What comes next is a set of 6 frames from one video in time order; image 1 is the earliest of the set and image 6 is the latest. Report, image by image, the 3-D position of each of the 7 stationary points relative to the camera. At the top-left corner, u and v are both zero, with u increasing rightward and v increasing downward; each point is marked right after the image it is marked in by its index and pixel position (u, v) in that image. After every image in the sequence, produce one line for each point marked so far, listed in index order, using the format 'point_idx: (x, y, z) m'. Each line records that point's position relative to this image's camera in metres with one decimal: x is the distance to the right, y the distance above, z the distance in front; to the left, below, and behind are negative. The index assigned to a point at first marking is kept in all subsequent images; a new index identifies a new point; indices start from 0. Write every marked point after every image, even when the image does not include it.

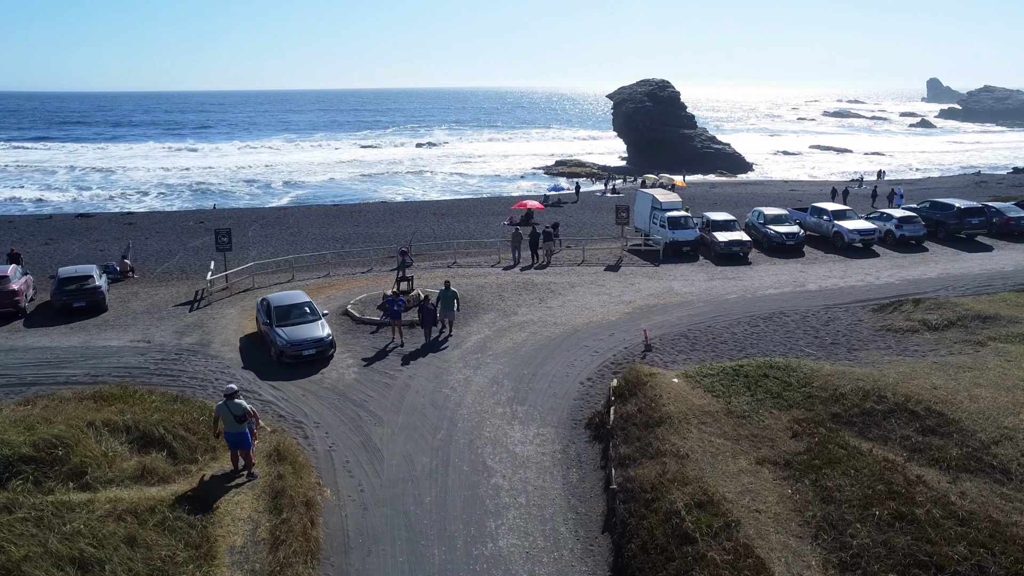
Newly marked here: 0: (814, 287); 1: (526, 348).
0: (+7.6, 0.0, +20.0) m
1: (+0.3, -1.3, +16.0) m
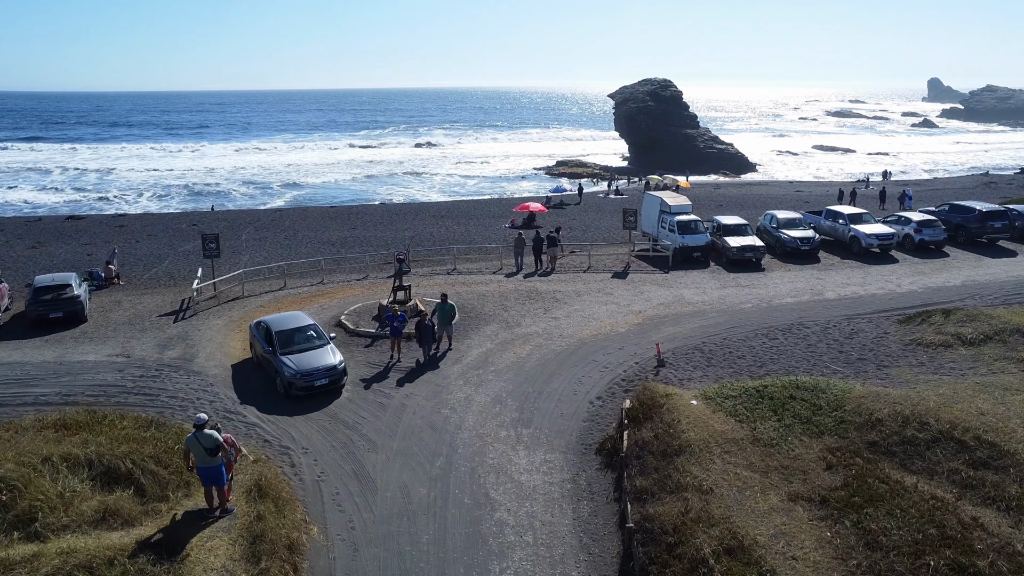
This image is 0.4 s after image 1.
0: (+7.7, -0.2, +19.0) m
1: (+0.3, -1.5, +15.0) m
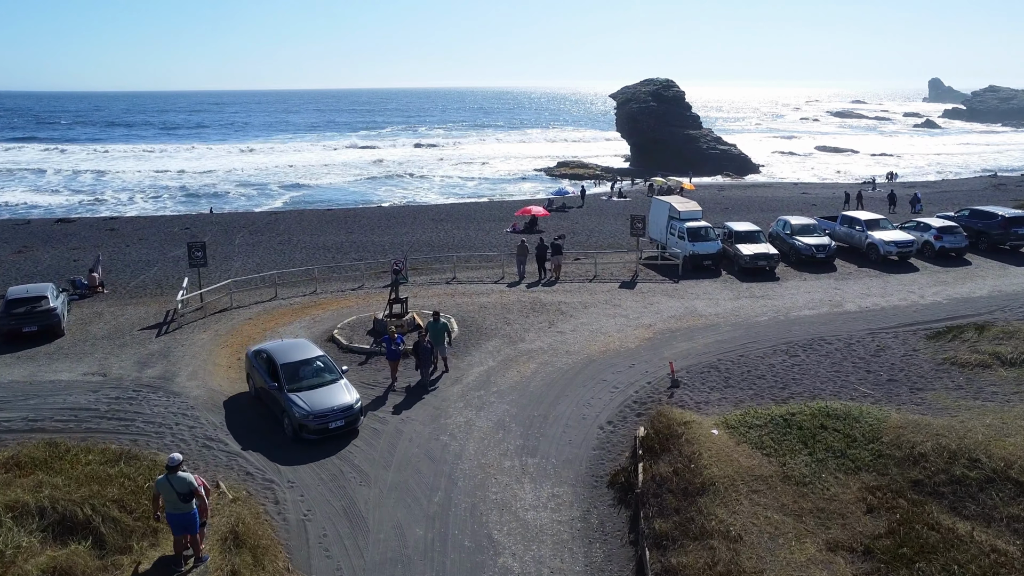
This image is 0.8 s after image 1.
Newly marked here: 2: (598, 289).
0: (+7.7, -0.4, +18.1) m
1: (+0.4, -1.7, +14.0) m
2: (+2.1, 0.0, +19.4) m
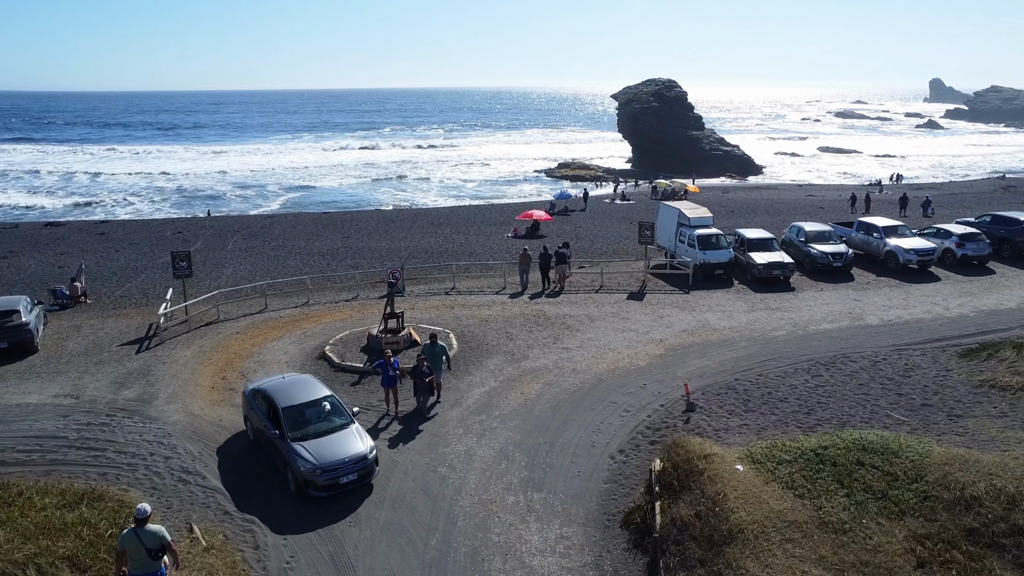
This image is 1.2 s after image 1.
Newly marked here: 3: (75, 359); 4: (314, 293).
0: (+7.8, -0.7, +17.1) m
1: (+0.4, -2.0, +13.0) m
2: (+2.2, -0.3, +18.4) m
3: (-8.0, -1.3, +14.7) m
4: (-4.9, -0.1, +19.9) m
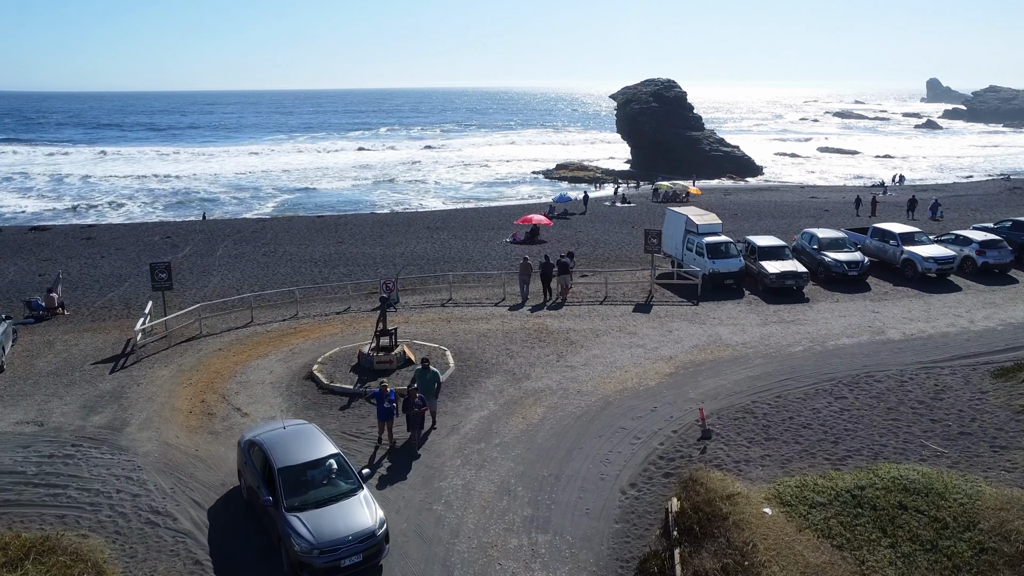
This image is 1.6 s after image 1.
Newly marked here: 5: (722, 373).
0: (+7.8, -0.9, +16.1) m
1: (+0.5, -2.2, +12.1) m
2: (+2.2, -0.5, +17.4) m
3: (-8.0, -1.6, +13.7) m
4: (-4.9, -0.4, +18.9) m
5: (+3.8, -1.5, +14.3) m
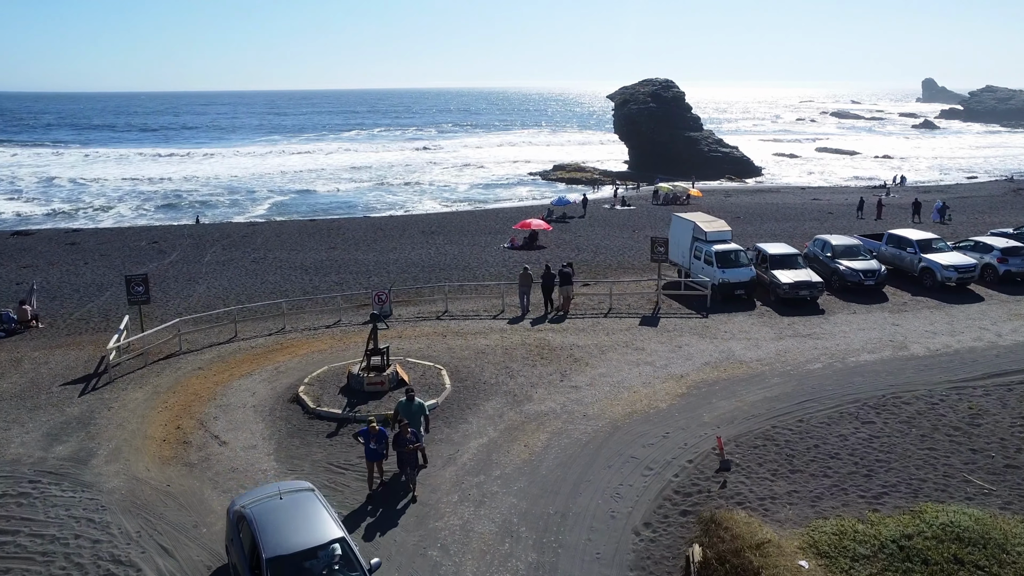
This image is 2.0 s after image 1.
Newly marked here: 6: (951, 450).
0: (+7.8, -1.2, +15.2) m
1: (+0.5, -2.5, +11.1) m
2: (+2.1, -0.8, +16.5) m
3: (-8.0, -1.8, +12.7) m
4: (-5.0, -0.6, +17.9) m
5: (+3.8, -1.8, +13.4) m
6: (+5.8, -2.2, +10.6) m
